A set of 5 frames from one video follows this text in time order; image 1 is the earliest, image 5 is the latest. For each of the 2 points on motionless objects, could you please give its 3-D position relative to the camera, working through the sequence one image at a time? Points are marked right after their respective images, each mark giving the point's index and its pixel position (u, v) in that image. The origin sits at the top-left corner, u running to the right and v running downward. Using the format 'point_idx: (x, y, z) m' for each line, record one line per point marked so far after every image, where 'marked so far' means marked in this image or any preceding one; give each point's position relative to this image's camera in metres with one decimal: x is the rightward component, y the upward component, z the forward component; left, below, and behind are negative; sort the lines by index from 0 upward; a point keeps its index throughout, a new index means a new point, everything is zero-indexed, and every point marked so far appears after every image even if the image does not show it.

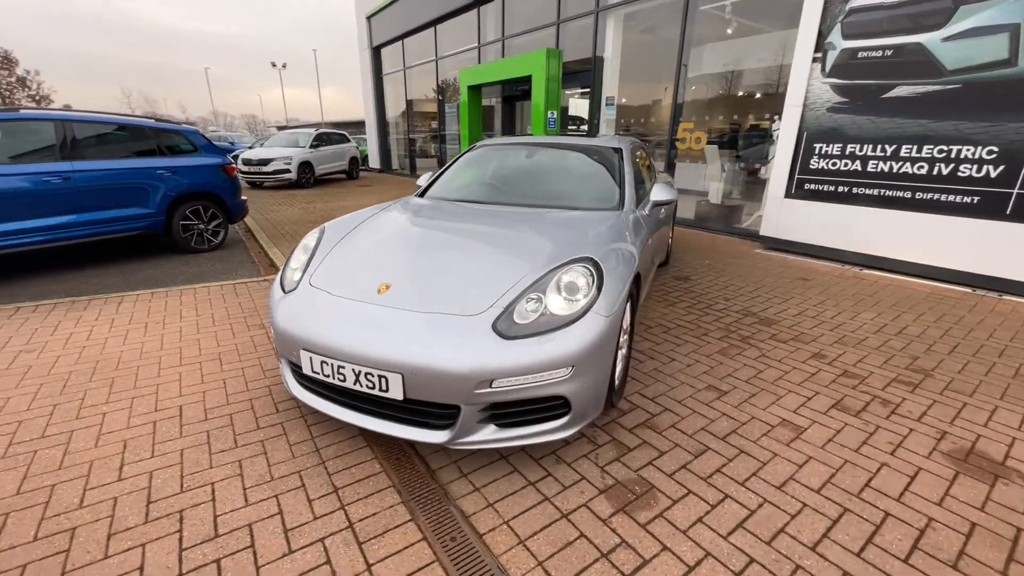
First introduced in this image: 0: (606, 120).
0: (+1.9, +3.5, +9.1) m
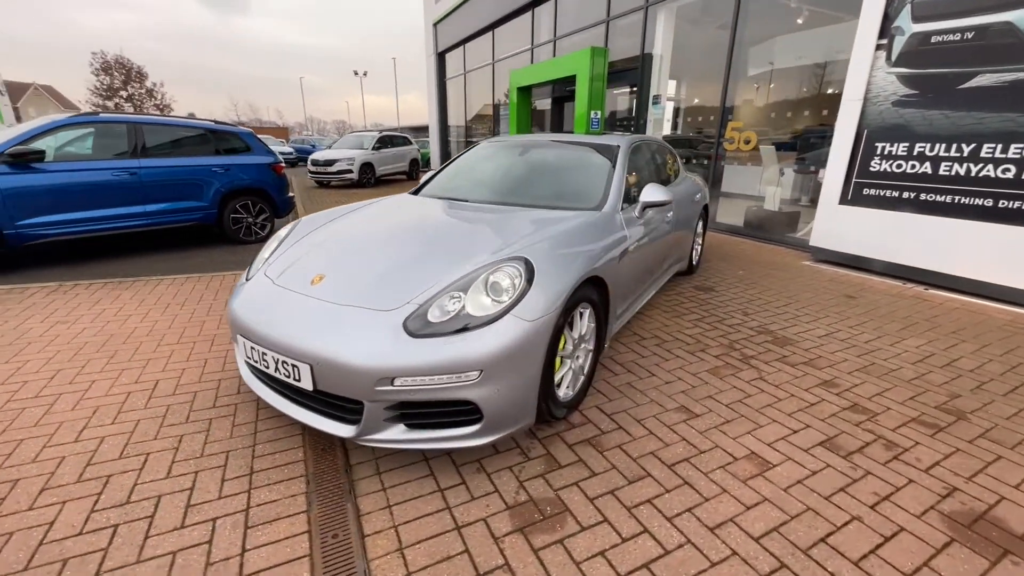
0: (+2.8, +3.3, +8.7) m
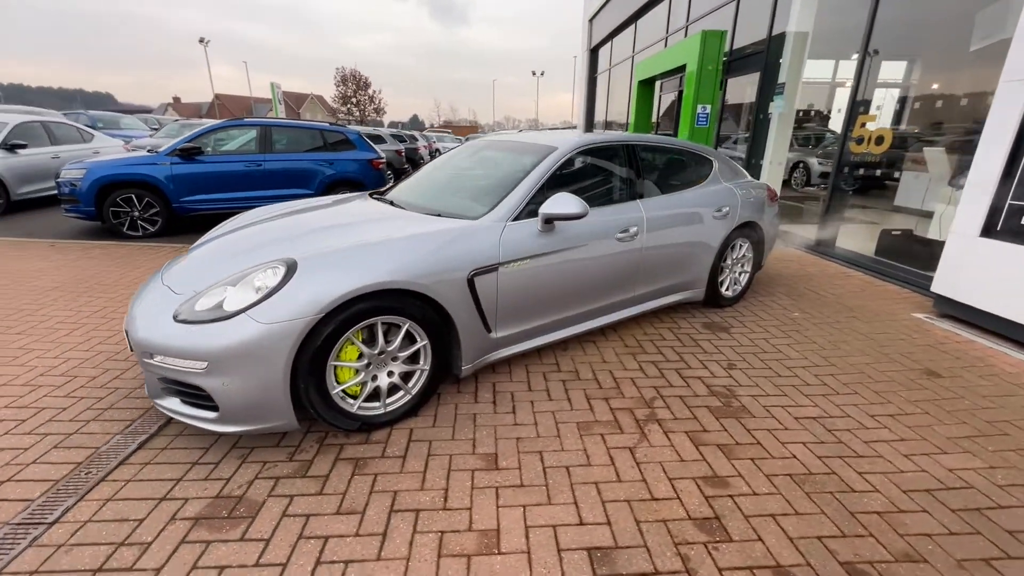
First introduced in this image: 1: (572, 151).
0: (+4.3, +2.8, +7.1) m
1: (+0.5, +1.0, +3.2) m
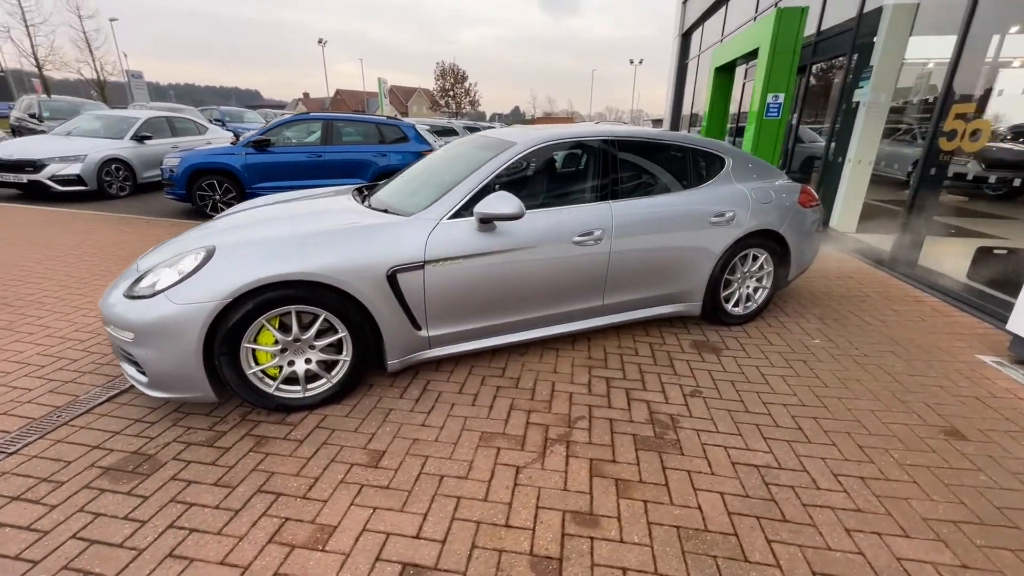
0: (+4.9, +2.5, +6.0) m
1: (+0.2, +1.0, +3.1) m
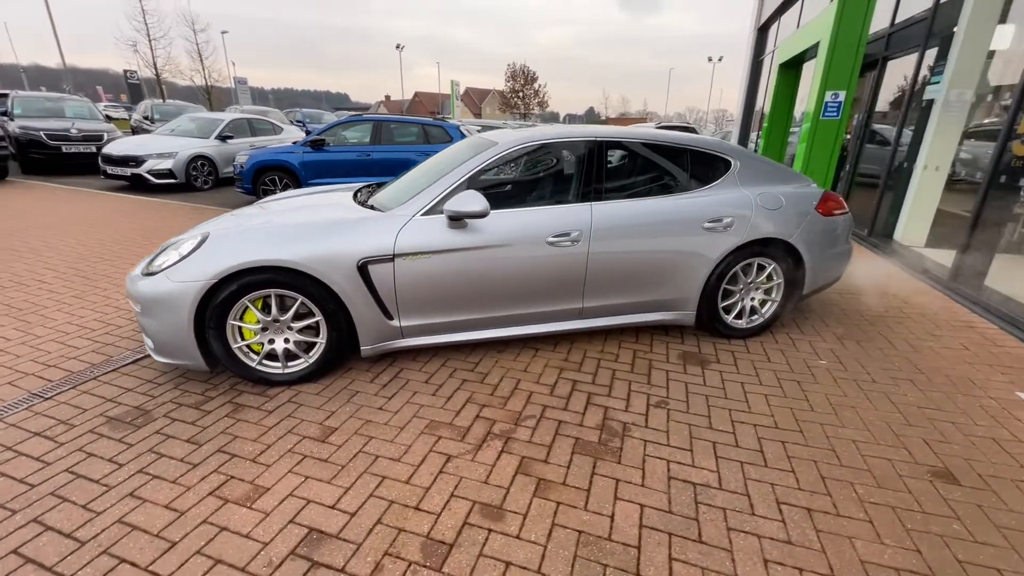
0: (+5.2, +2.2, +5.3) m
1: (+0.1, +1.0, +3.1) m
